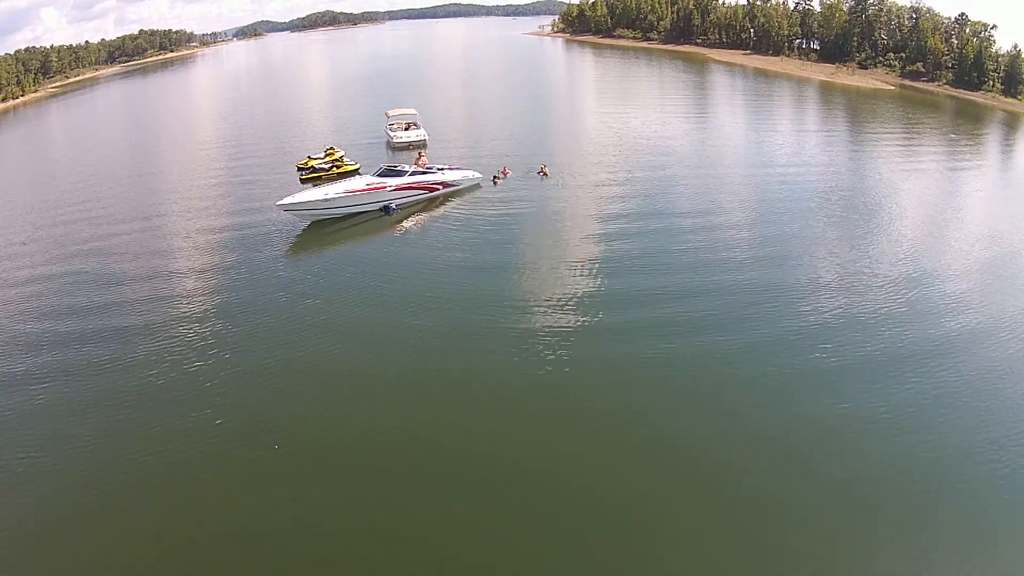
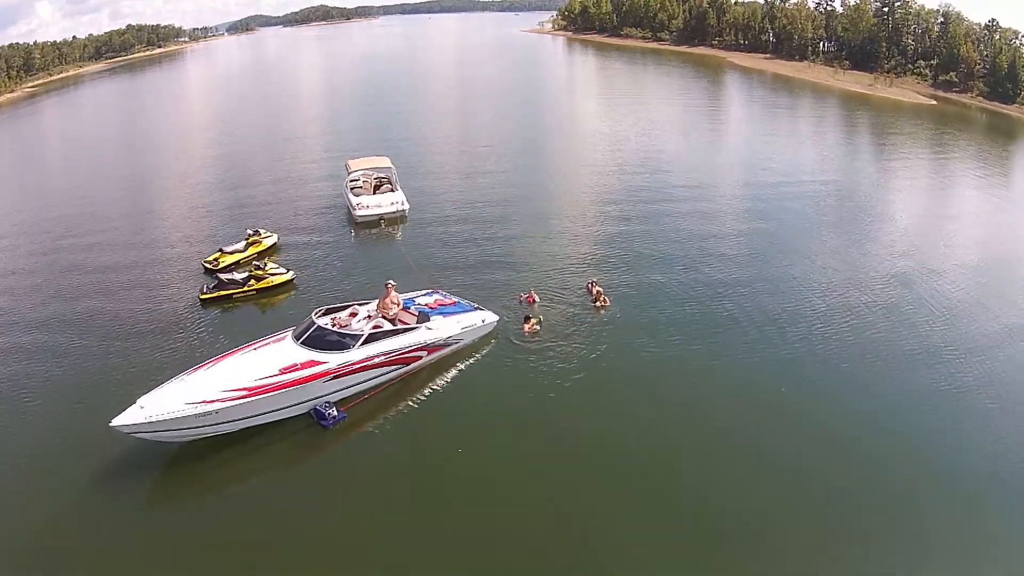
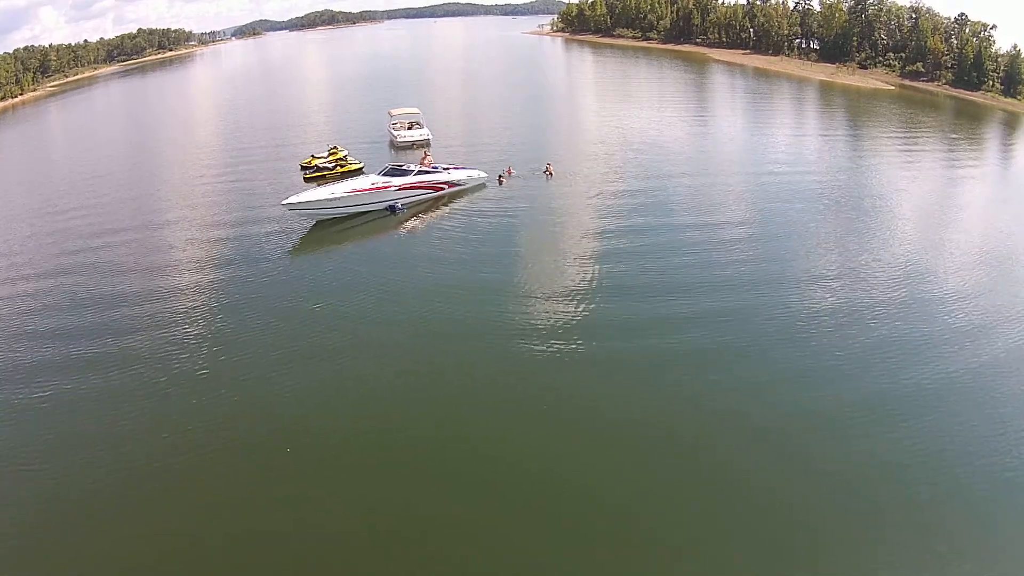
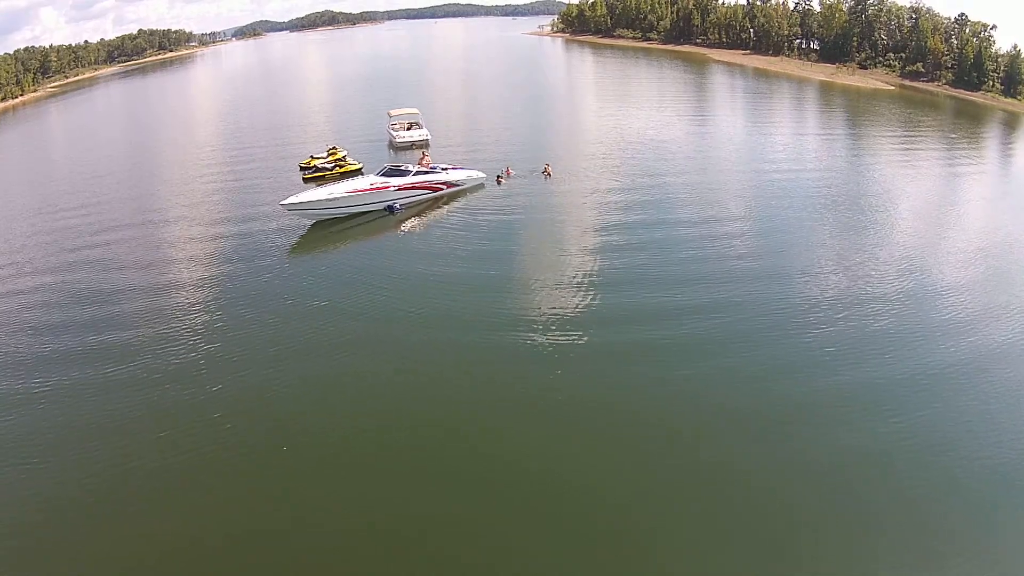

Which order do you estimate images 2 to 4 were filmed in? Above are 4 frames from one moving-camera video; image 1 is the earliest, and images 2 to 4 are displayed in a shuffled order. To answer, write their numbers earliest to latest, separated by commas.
4, 3, 2
